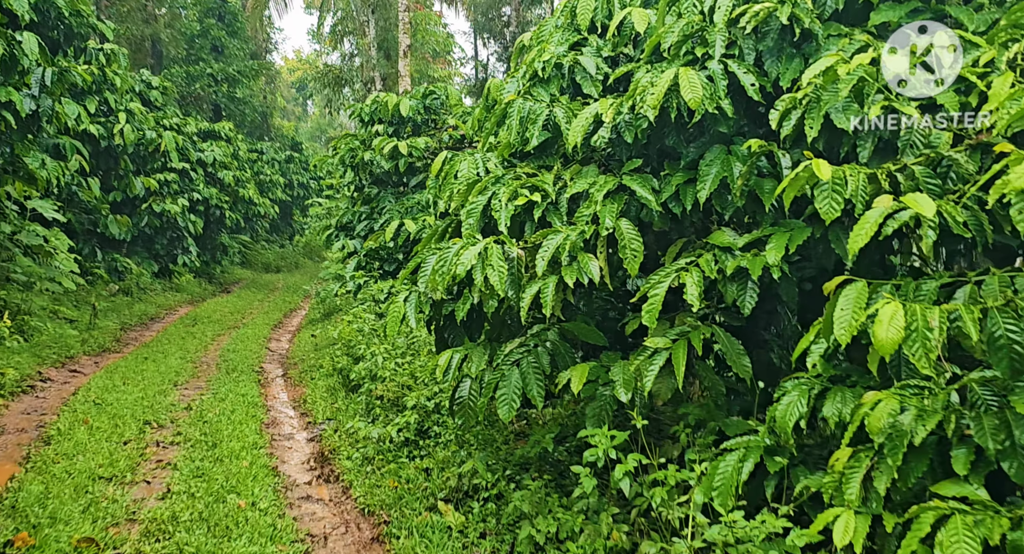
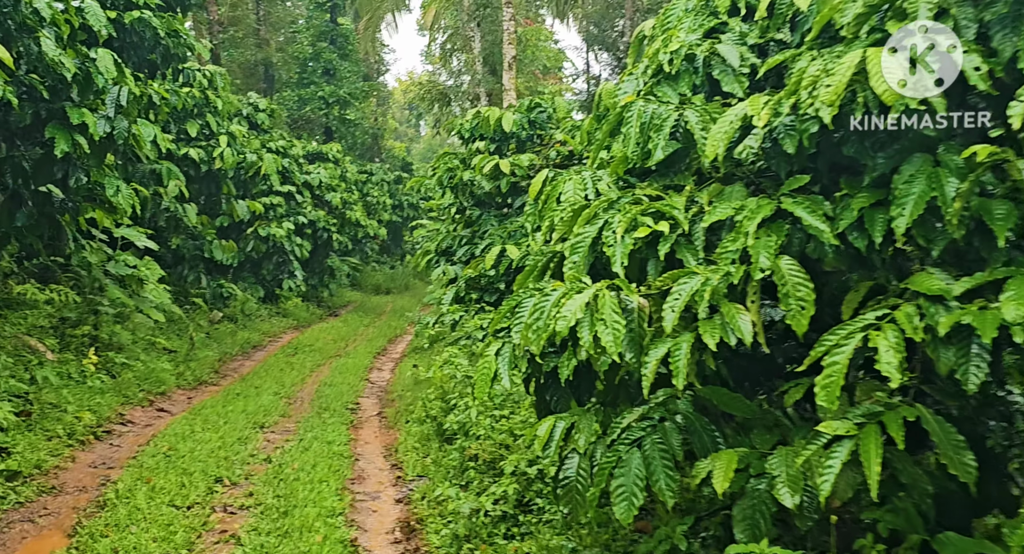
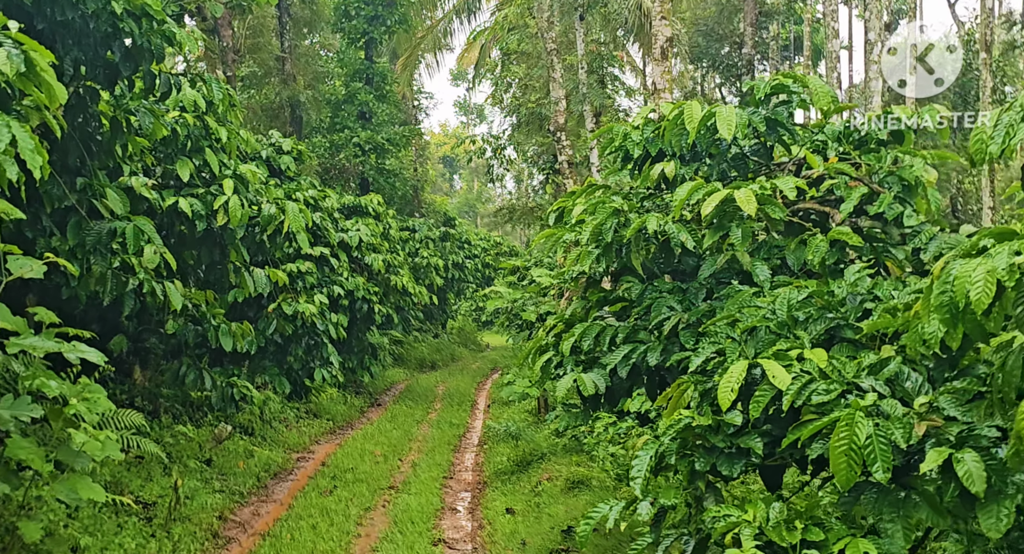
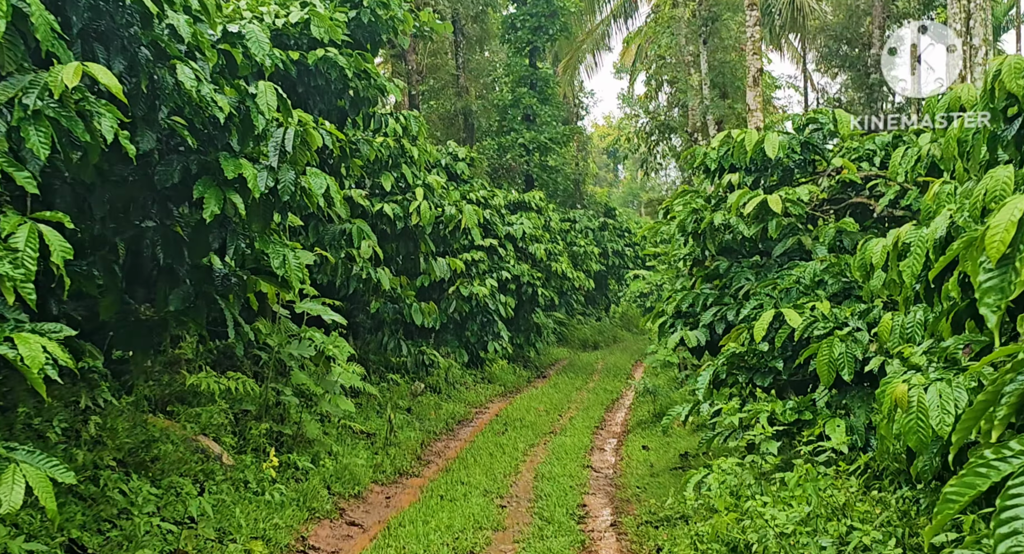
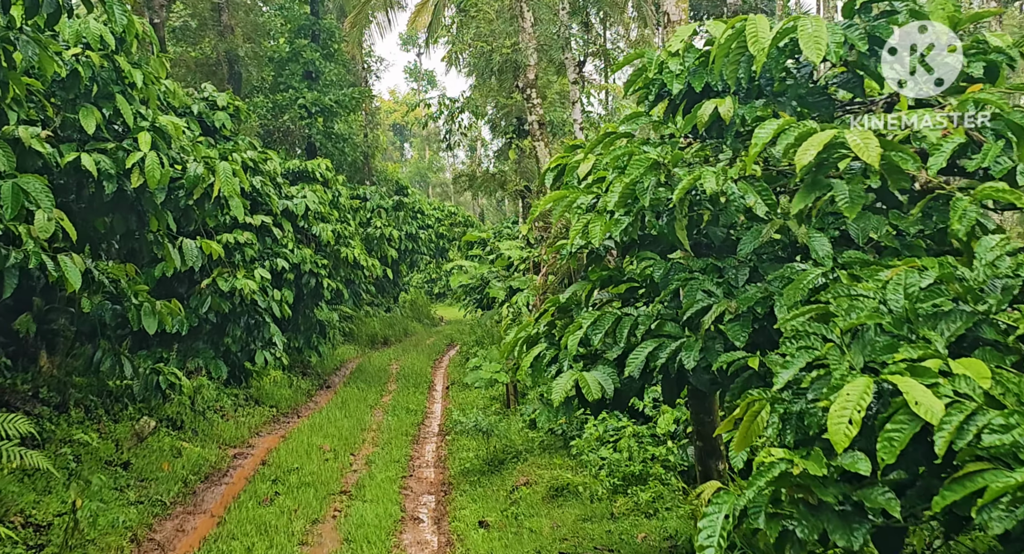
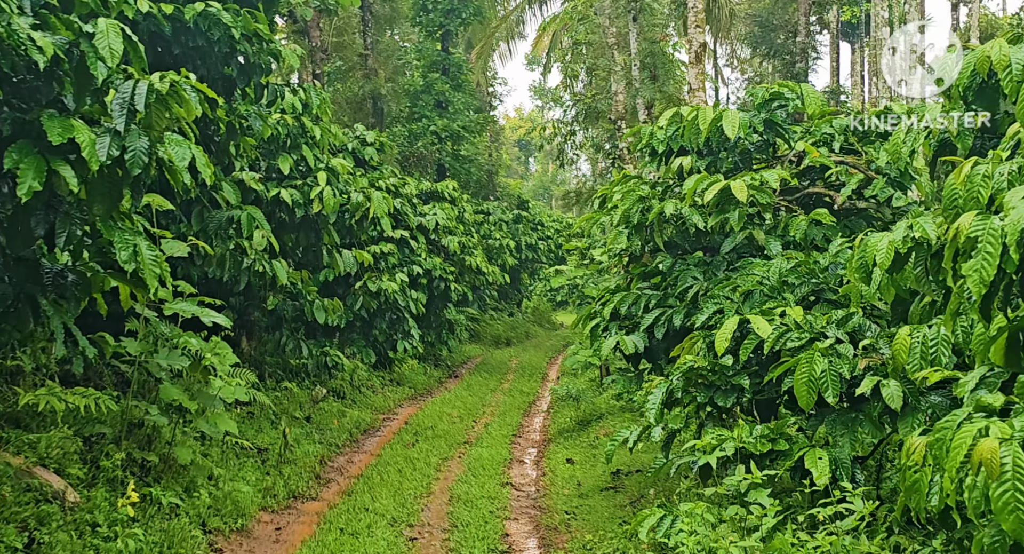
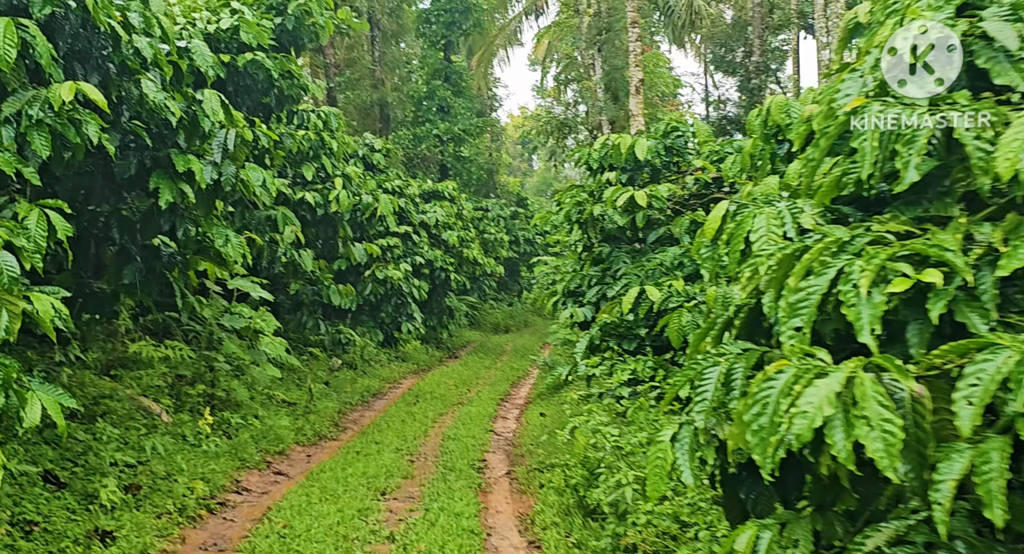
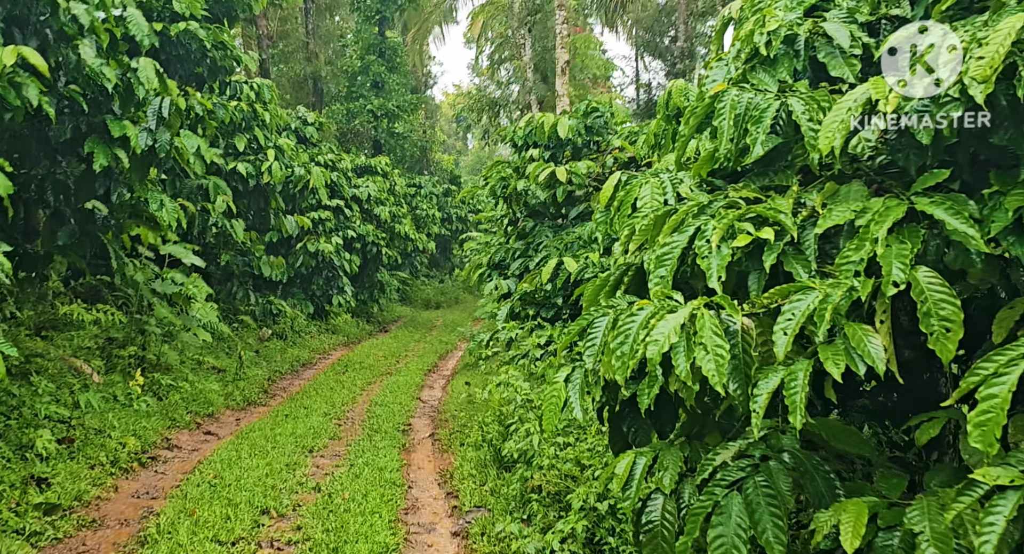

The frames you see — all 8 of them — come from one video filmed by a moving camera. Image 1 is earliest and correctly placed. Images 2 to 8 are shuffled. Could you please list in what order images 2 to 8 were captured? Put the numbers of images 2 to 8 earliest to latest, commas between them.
2, 8, 7, 4, 6, 3, 5
